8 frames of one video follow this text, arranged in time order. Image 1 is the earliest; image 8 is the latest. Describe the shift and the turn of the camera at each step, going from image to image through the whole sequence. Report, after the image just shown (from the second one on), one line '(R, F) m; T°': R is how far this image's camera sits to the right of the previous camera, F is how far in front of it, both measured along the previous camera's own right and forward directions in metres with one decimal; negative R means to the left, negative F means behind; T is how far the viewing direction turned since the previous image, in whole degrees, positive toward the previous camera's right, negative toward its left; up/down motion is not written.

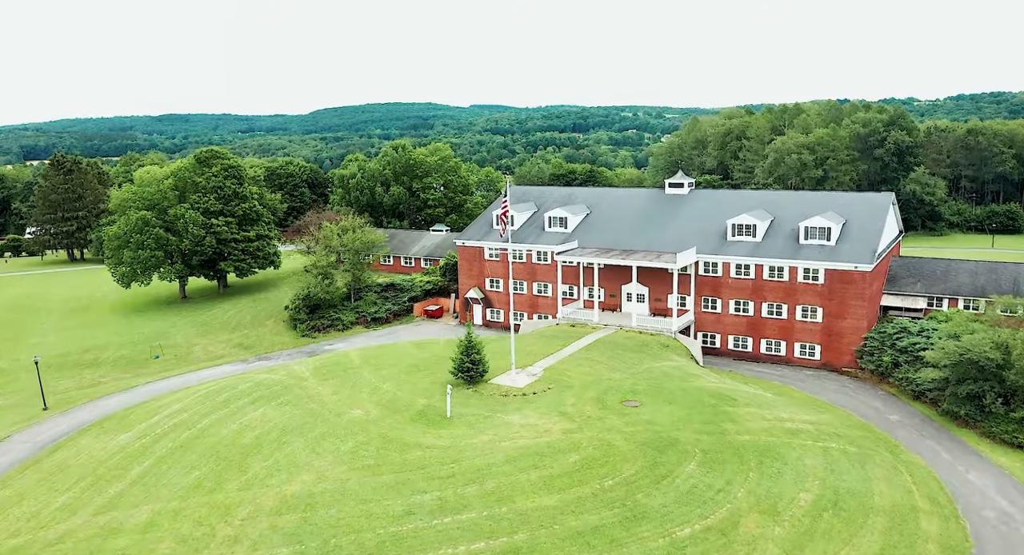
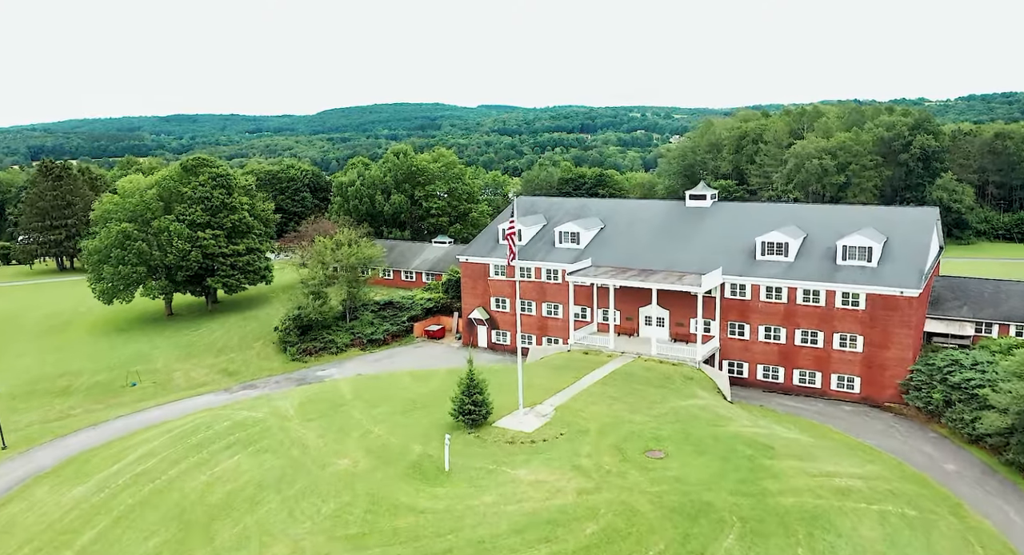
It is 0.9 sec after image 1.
(0.0, +4.3) m; -1°
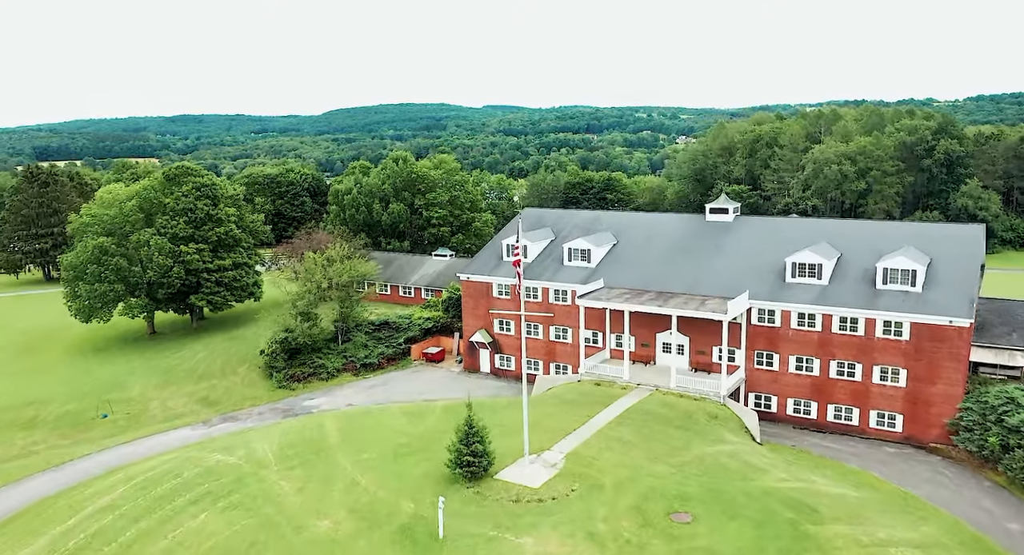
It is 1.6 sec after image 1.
(0.0, +4.0) m; 0°
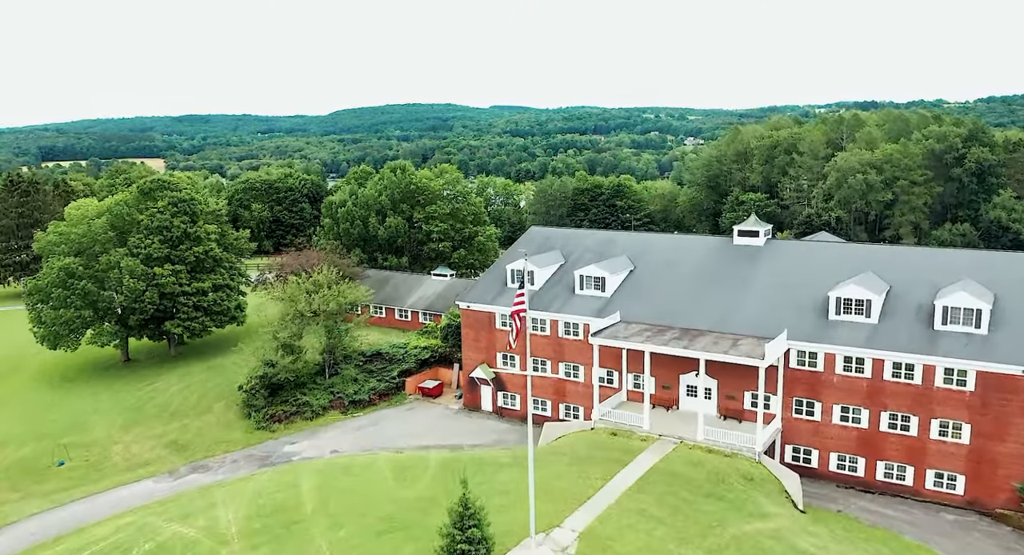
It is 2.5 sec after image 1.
(+0.1, +4.8) m; 0°
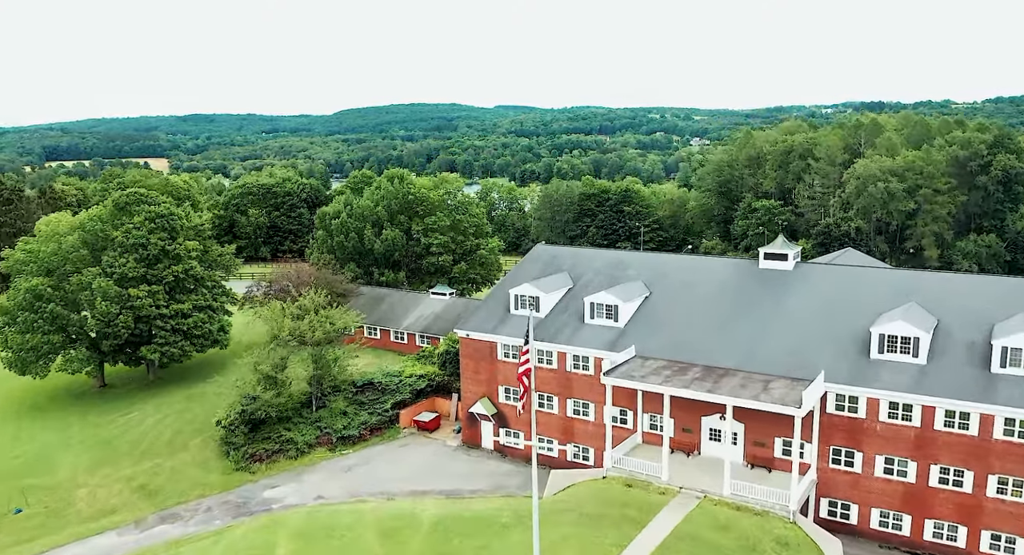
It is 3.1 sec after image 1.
(+0.1, +3.8) m; 0°
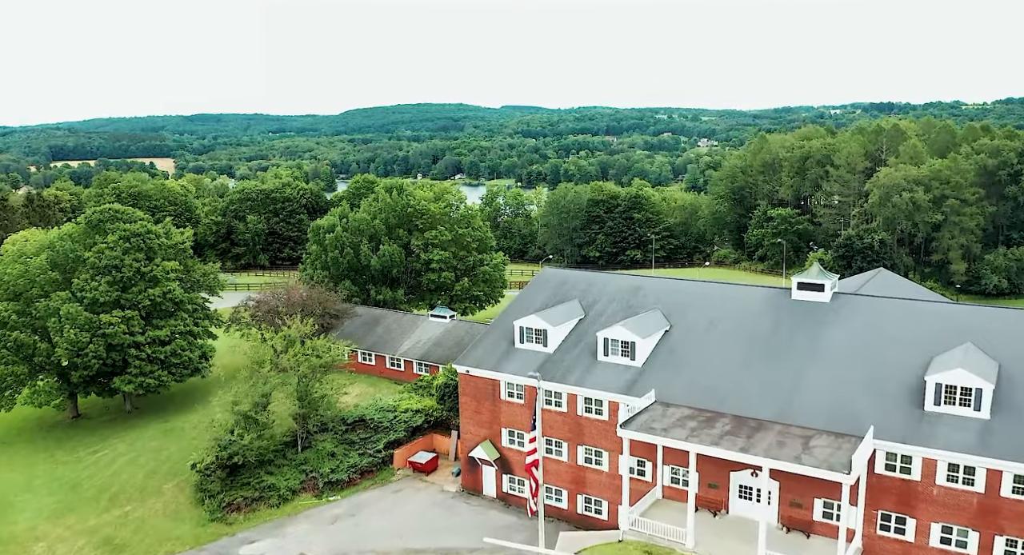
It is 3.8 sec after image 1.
(+0.1, +3.8) m; 0°
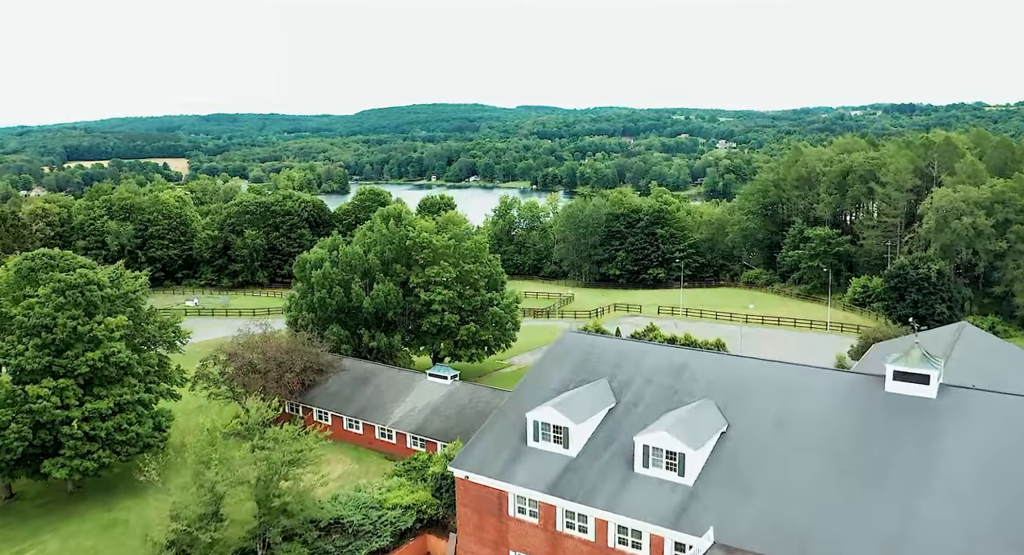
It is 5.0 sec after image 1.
(+0.1, +7.7) m; -1°
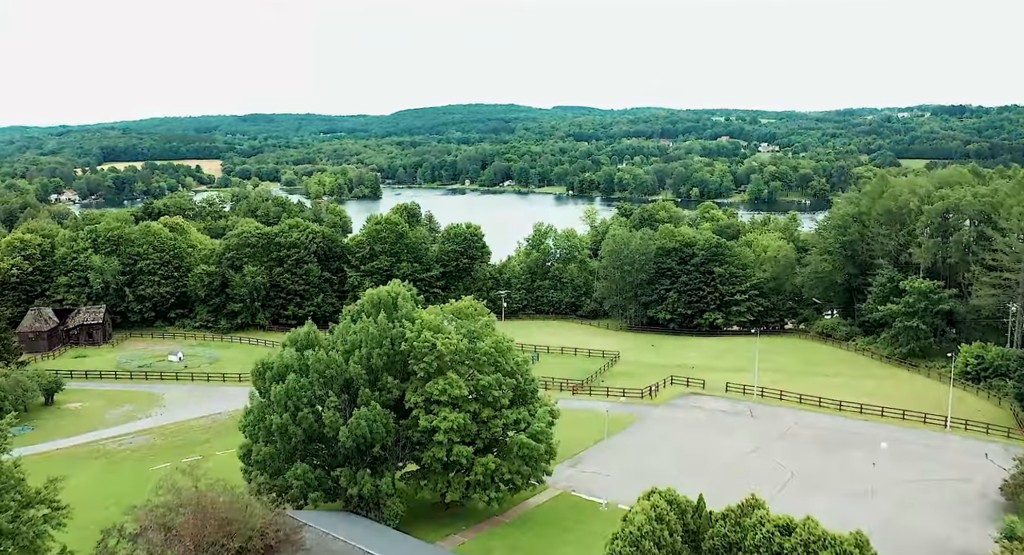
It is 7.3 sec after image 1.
(0.0, +14.4) m; -2°
